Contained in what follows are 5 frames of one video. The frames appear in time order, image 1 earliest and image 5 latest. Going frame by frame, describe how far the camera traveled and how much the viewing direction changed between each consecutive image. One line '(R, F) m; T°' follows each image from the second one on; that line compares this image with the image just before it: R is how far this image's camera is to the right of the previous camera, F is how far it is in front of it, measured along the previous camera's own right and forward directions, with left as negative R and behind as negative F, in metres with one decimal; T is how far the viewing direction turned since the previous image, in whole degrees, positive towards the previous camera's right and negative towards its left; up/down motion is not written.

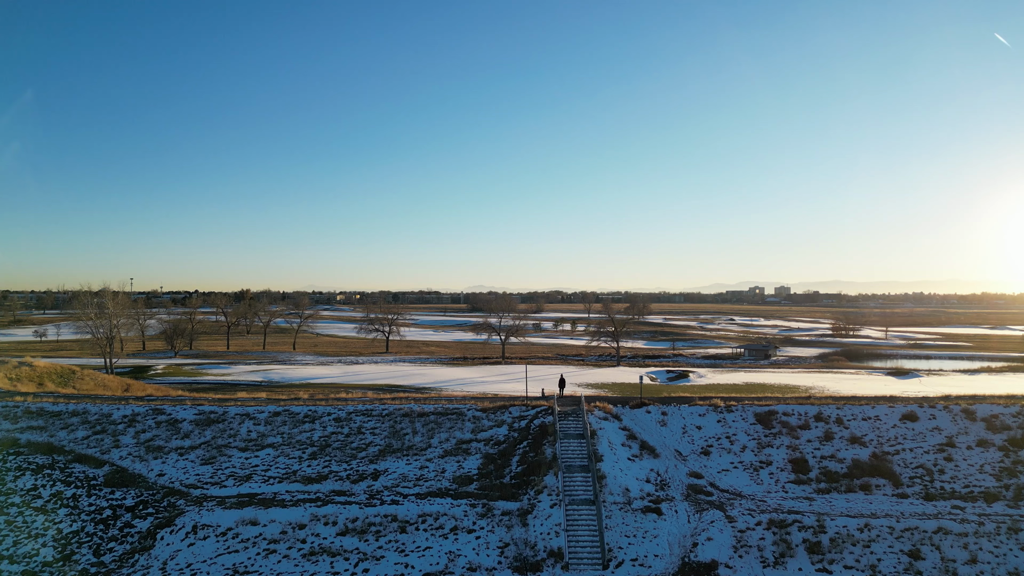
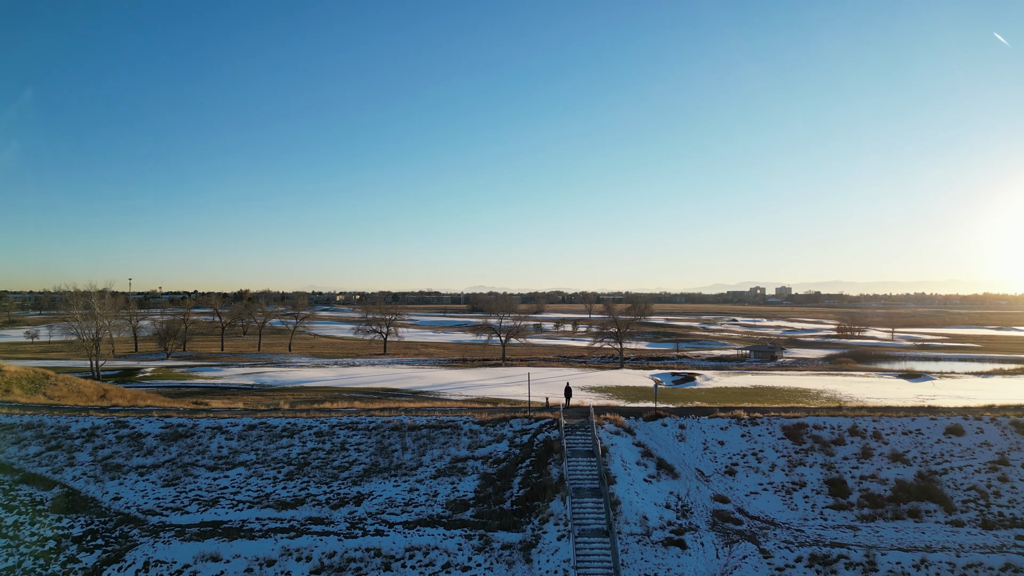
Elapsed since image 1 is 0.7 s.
(0.0, +2.1) m; 0°
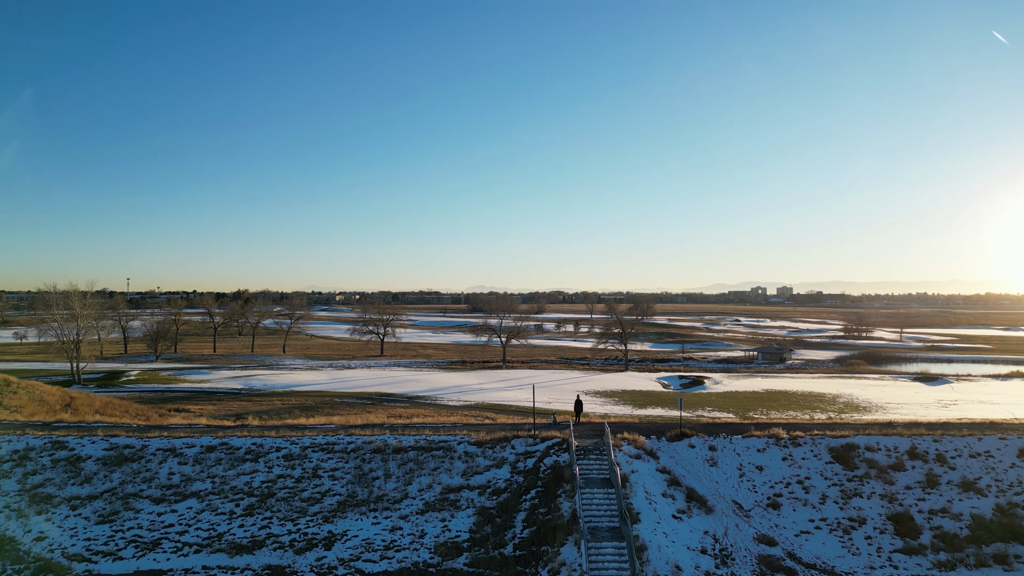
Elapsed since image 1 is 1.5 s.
(-0.1, +2.8) m; 0°
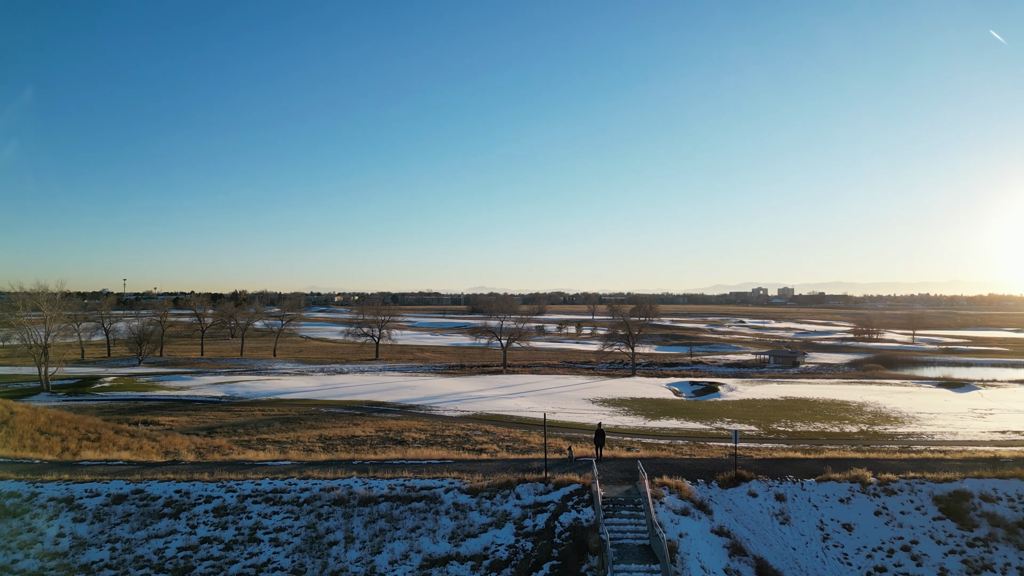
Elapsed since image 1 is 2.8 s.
(-0.1, +4.0) m; 0°
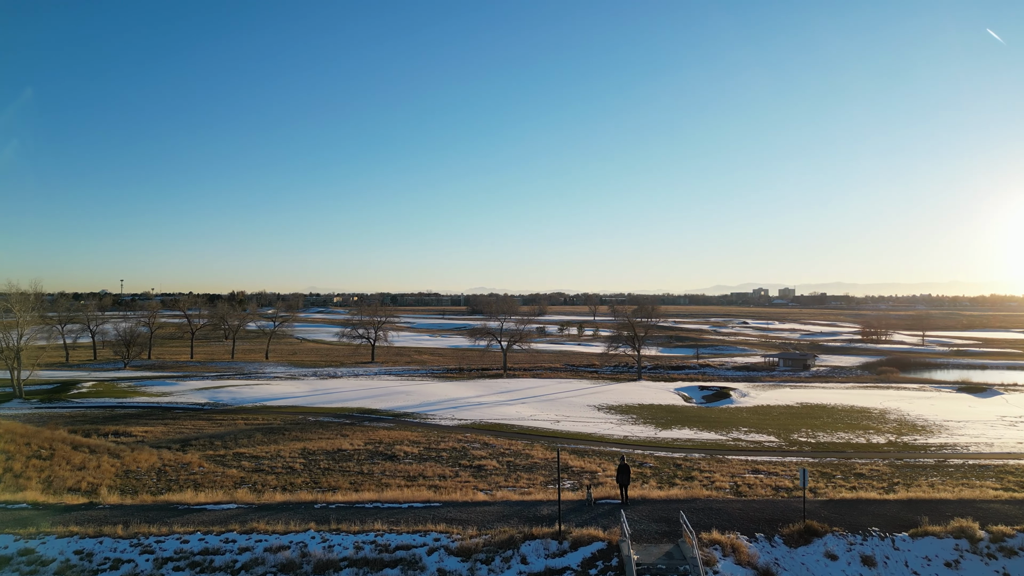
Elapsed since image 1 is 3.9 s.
(-0.1, +3.0) m; 0°
